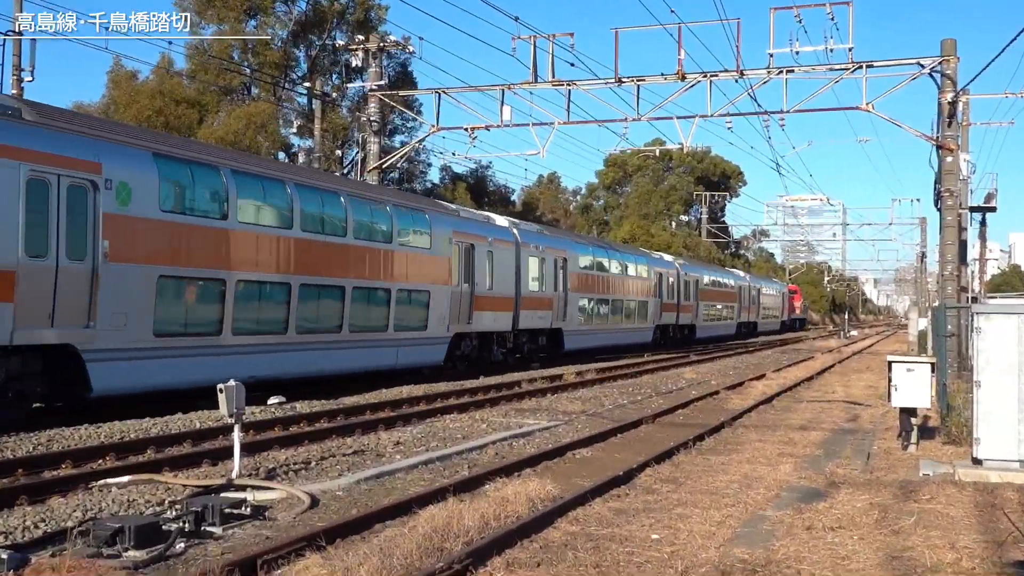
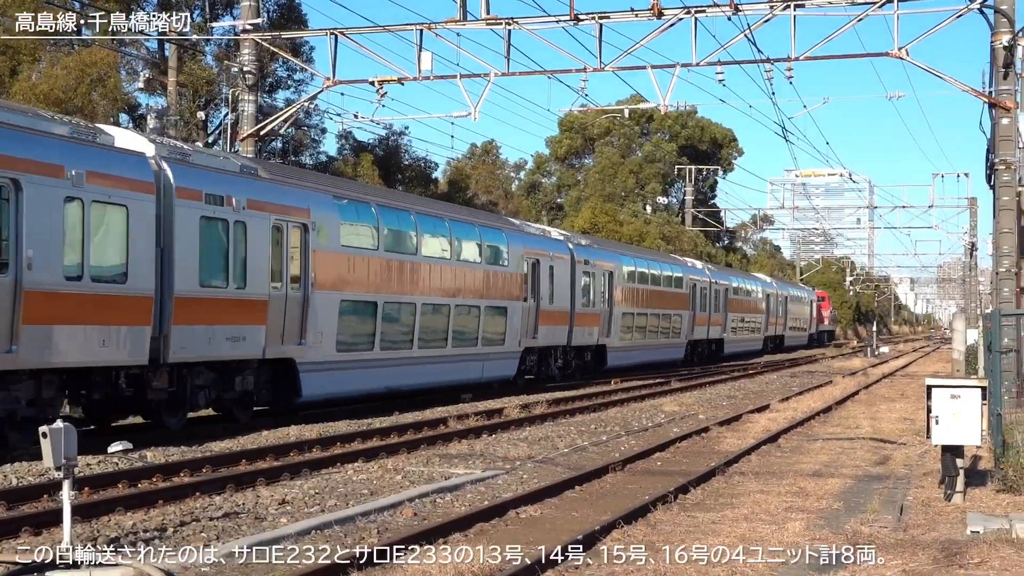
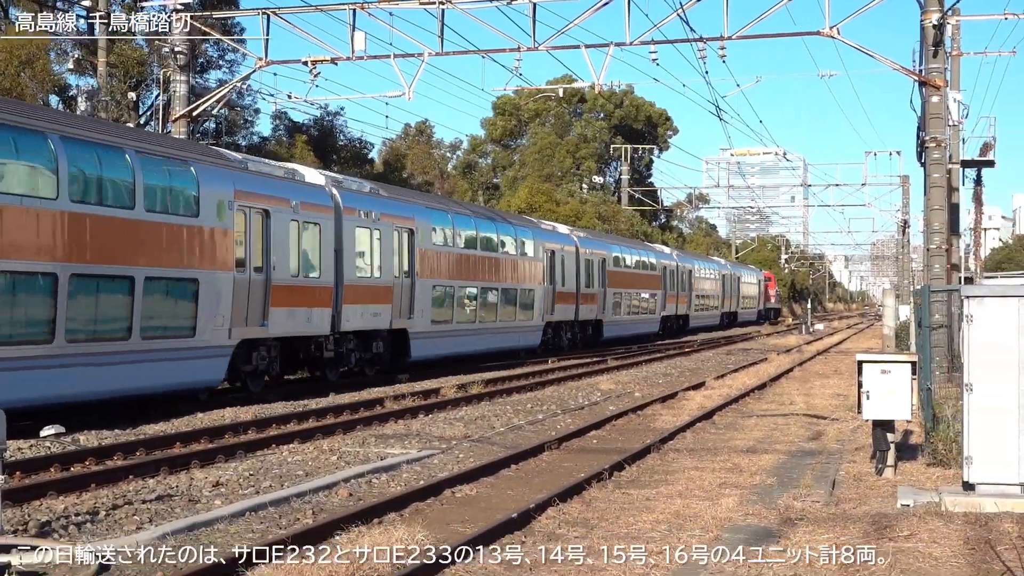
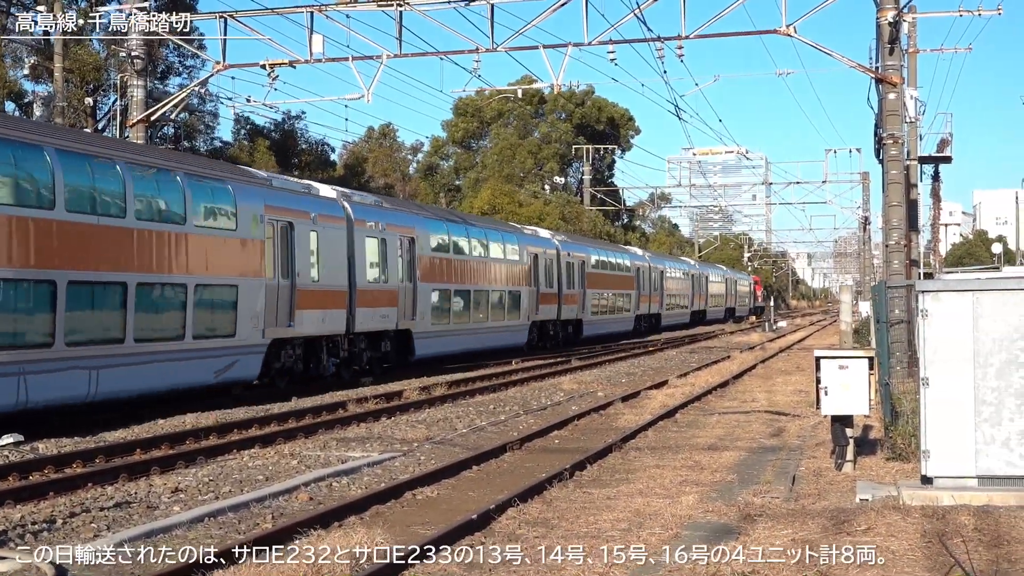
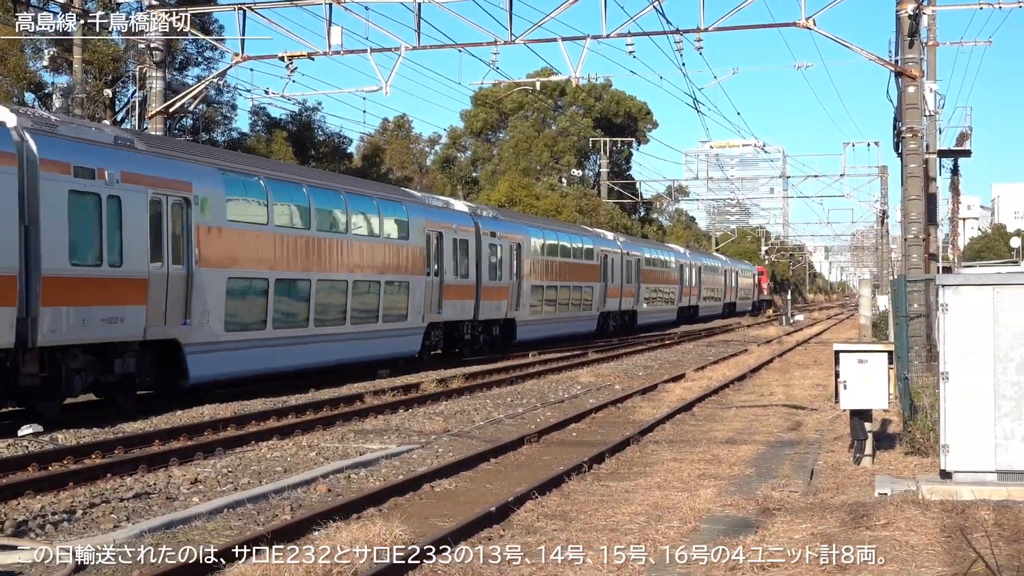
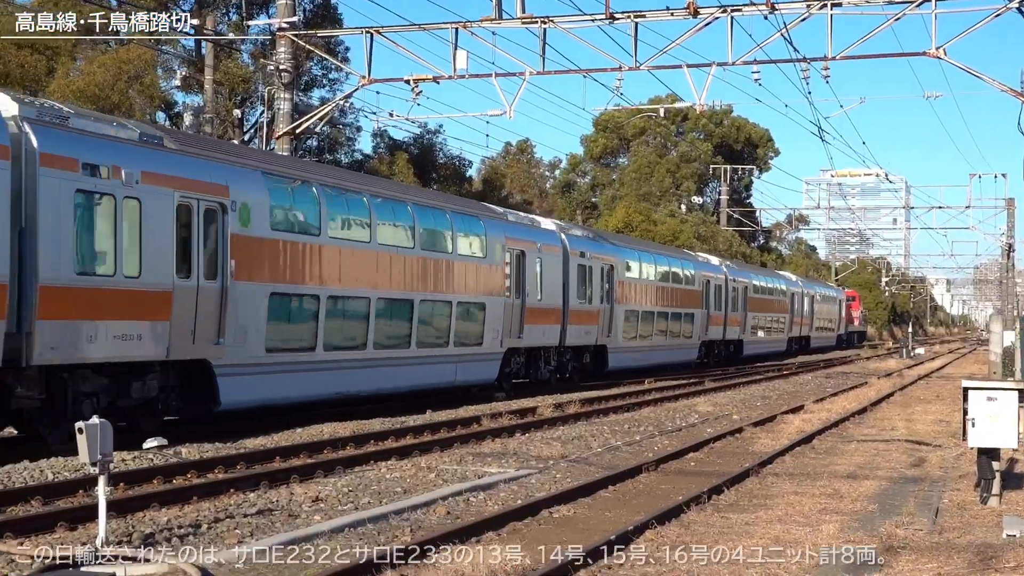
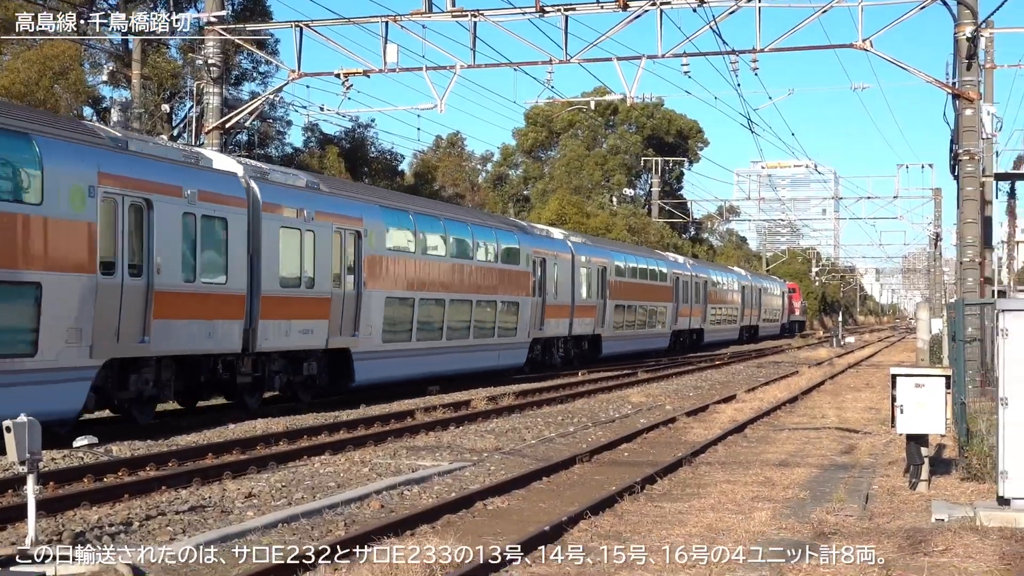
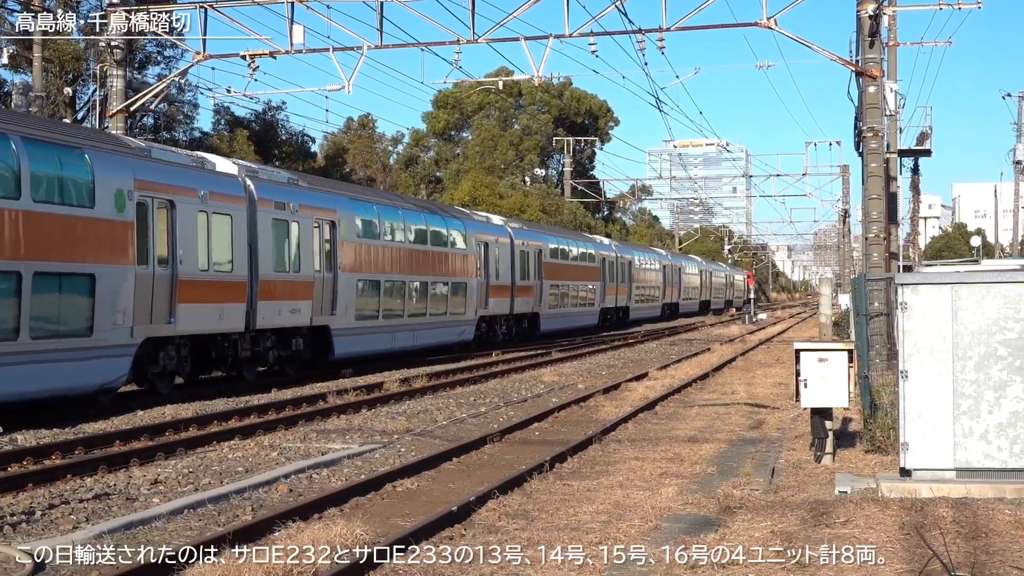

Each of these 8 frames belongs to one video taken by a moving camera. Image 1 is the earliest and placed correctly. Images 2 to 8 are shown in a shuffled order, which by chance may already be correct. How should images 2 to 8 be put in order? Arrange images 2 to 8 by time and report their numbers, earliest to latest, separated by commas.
6, 2, 7, 3, 5, 4, 8
